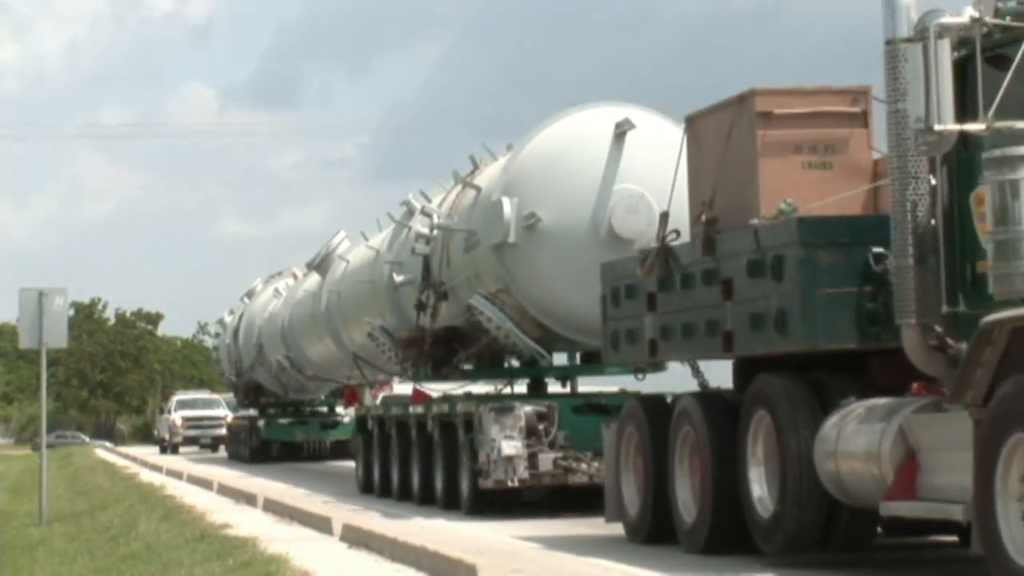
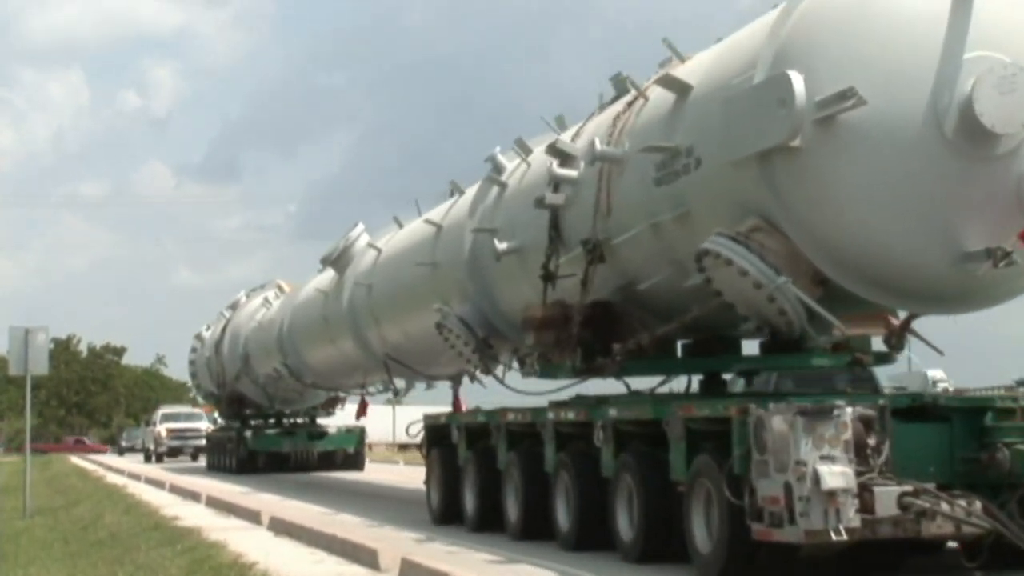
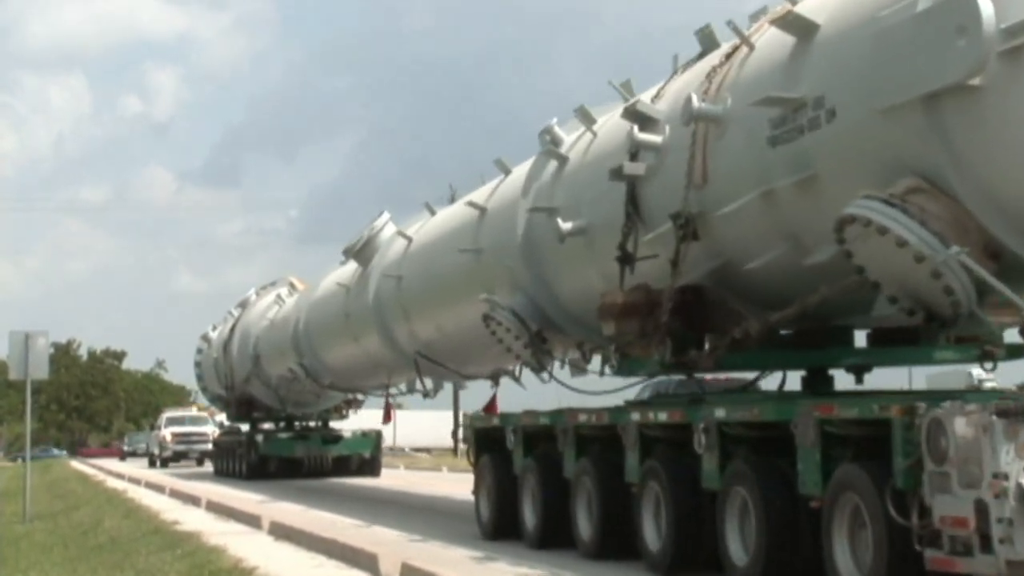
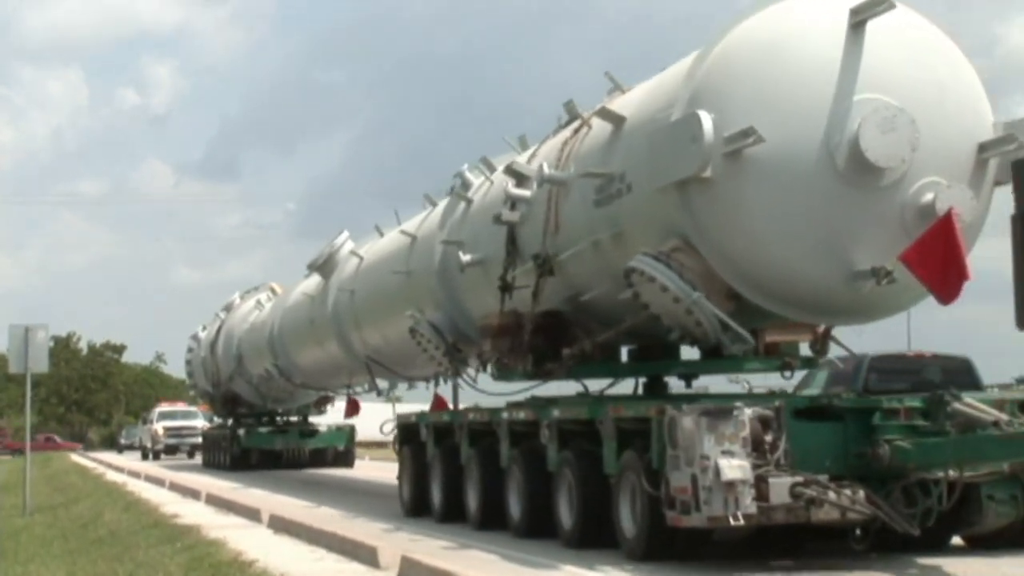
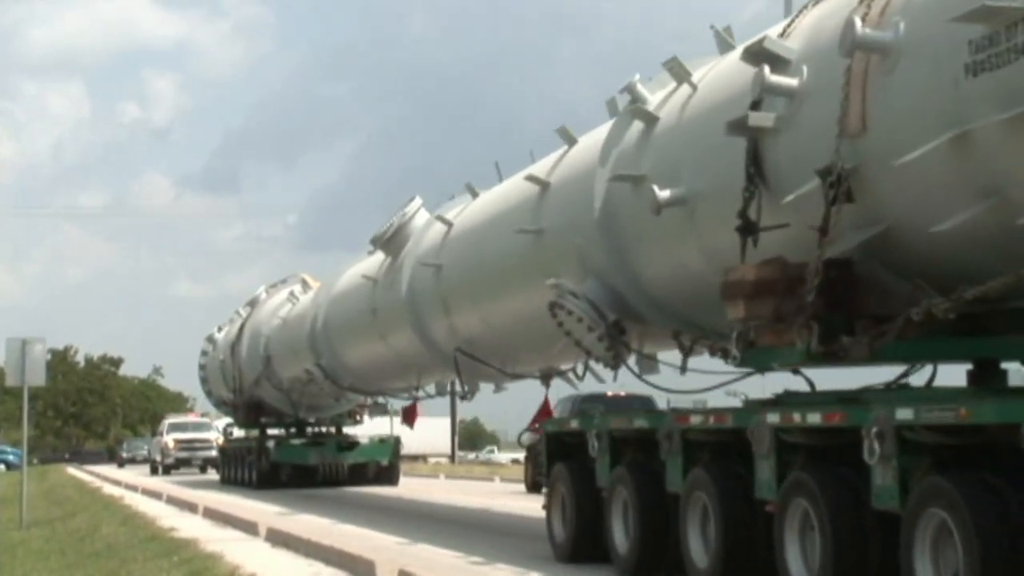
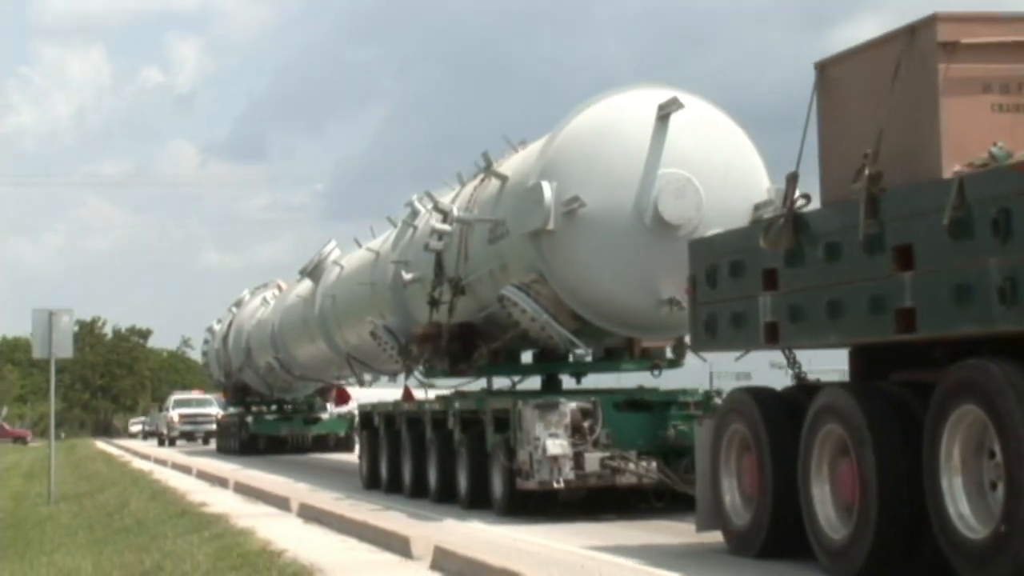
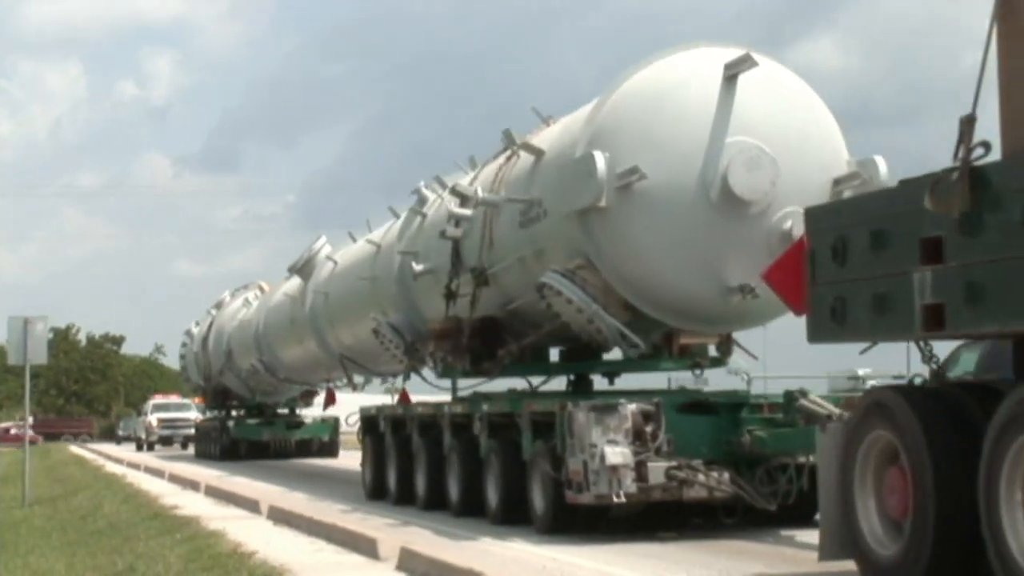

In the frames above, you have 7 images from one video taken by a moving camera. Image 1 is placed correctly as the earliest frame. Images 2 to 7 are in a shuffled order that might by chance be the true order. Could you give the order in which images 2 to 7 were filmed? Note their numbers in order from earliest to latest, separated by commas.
6, 7, 4, 2, 3, 5
